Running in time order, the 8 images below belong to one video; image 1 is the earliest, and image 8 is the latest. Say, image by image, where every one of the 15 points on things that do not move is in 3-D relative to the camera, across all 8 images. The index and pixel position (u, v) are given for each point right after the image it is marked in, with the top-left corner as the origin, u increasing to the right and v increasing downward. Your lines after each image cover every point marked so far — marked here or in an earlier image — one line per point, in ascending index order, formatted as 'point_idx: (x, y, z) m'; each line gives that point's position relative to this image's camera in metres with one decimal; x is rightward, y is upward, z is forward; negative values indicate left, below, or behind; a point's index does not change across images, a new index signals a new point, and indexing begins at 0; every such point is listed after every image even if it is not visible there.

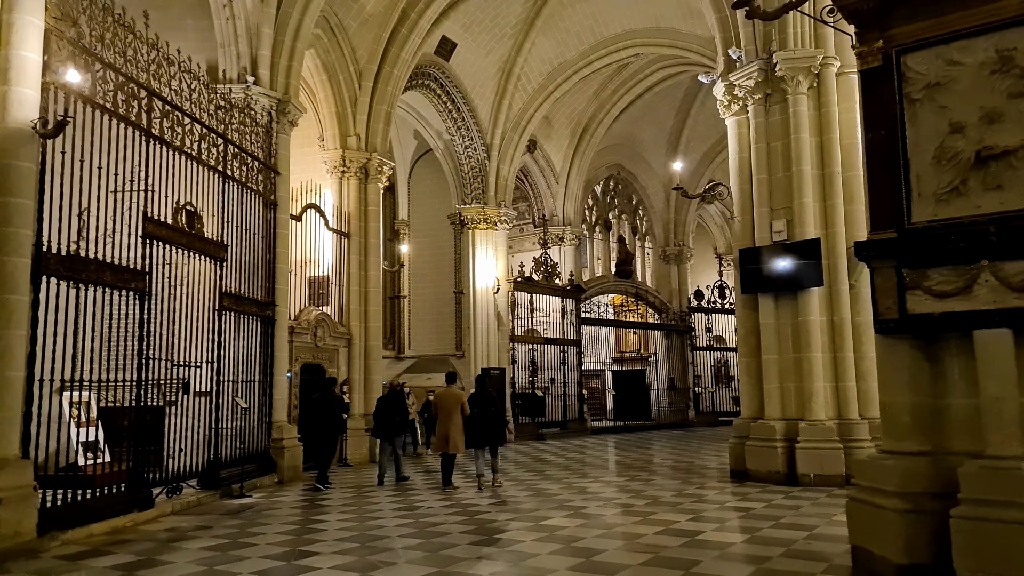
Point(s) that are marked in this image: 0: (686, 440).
0: (+4.1, -3.7, +17.8) m
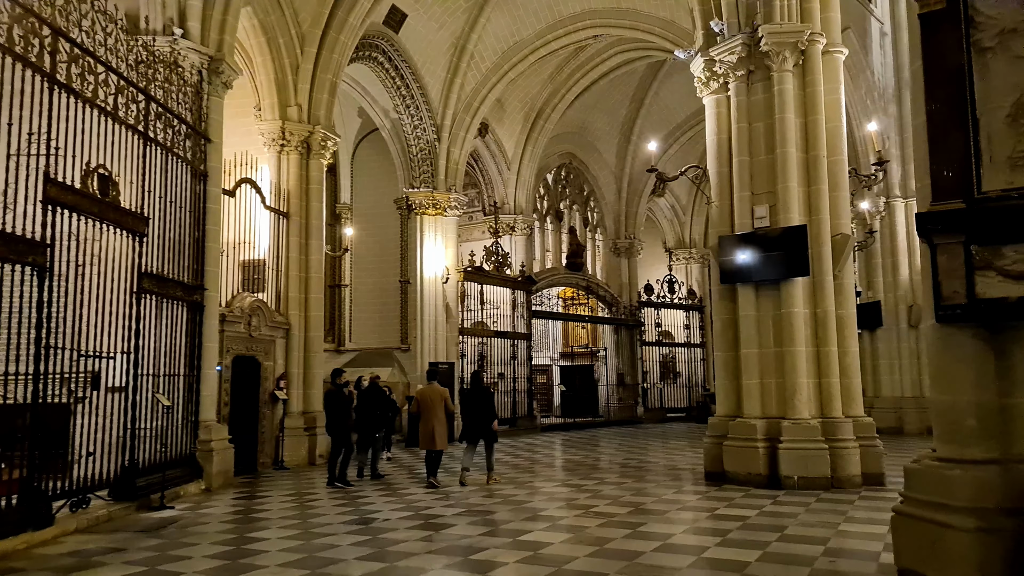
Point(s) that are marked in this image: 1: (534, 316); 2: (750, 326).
0: (+2.8, -3.5, +17.3) m
1: (+0.5, -0.7, +17.2) m
2: (+2.7, -0.4, +8.3) m
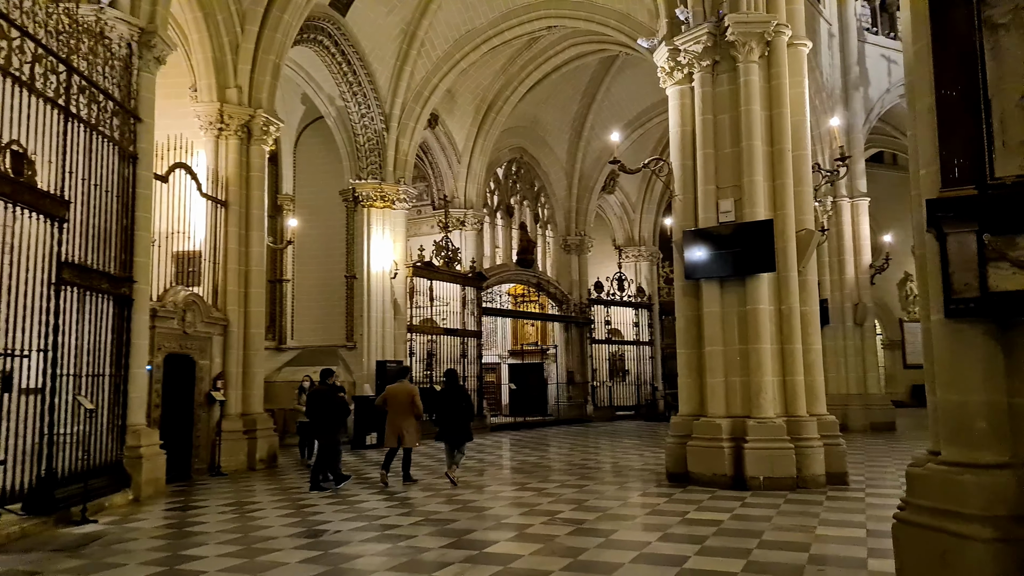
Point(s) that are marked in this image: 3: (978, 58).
0: (+1.6, -3.4, +17.1) m
1: (-0.6, -0.6, +16.8) m
2: (+2.2, -0.4, +8.0) m
3: (+2.2, +1.1, +3.5) m
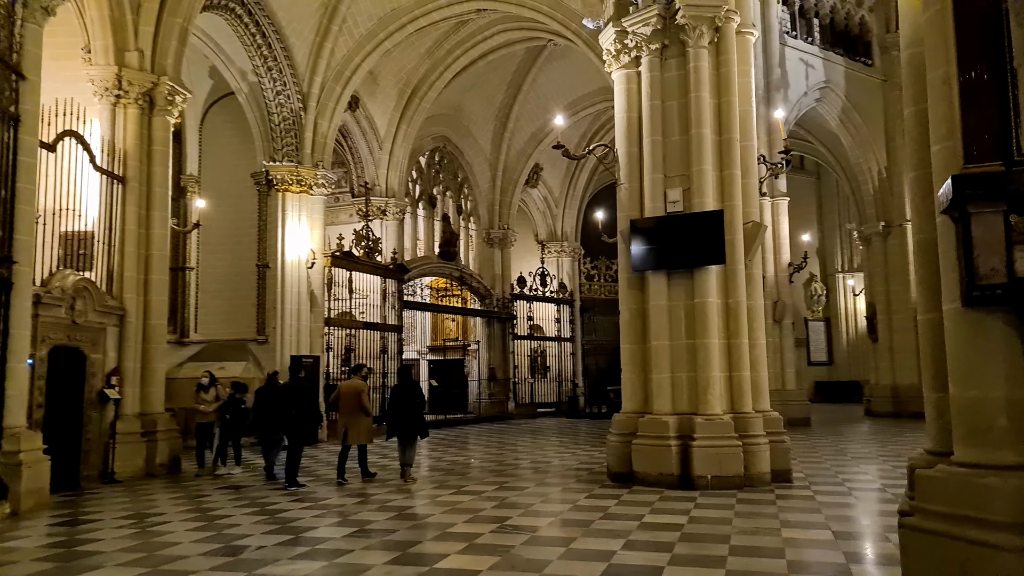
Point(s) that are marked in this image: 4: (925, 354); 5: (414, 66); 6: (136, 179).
0: (-0.2, -3.3, +16.7) m
1: (-2.3, -0.4, +16.1) m
2: (+1.6, -0.3, +7.7) m
3: (+2.1, +1.1, +3.2) m
4: (+2.1, -0.3, +3.8) m
5: (-2.2, +5.0, +16.4) m
6: (-4.9, +1.4, +9.7) m
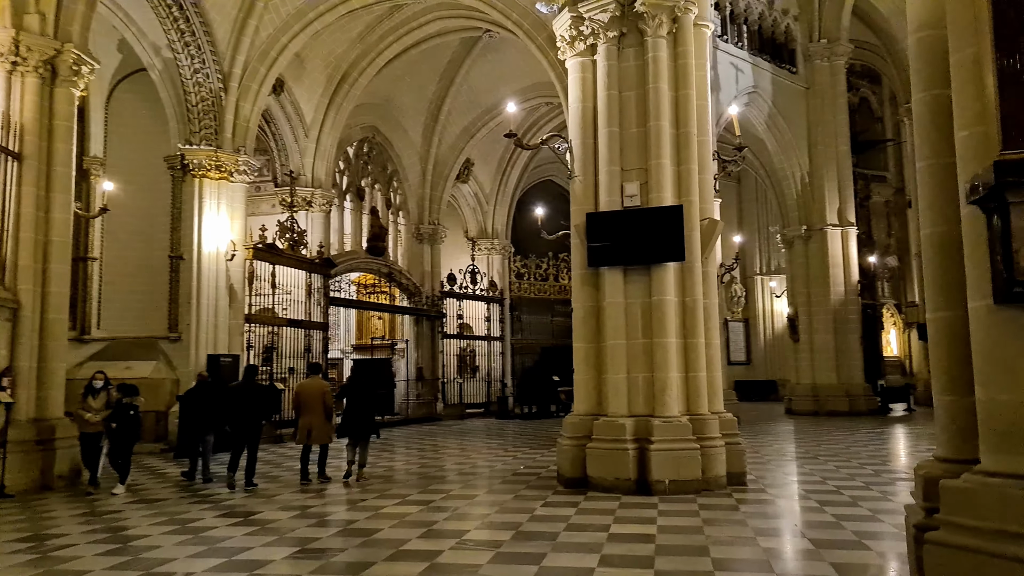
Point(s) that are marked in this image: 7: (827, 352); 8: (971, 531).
0: (-1.7, -3.2, +16.1) m
1: (-3.8, -0.3, +15.3) m
2: (+1.1, -0.3, +7.4) m
3: (+2.2, +1.2, +3.0) m
4: (+2.0, -0.3, +3.5) m
5: (-3.6, +5.1, +15.6) m
6: (-5.6, +1.5, +8.6) m
7: (+8.1, -1.6, +18.7) m
8: (+1.9, -1.0, +3.0) m
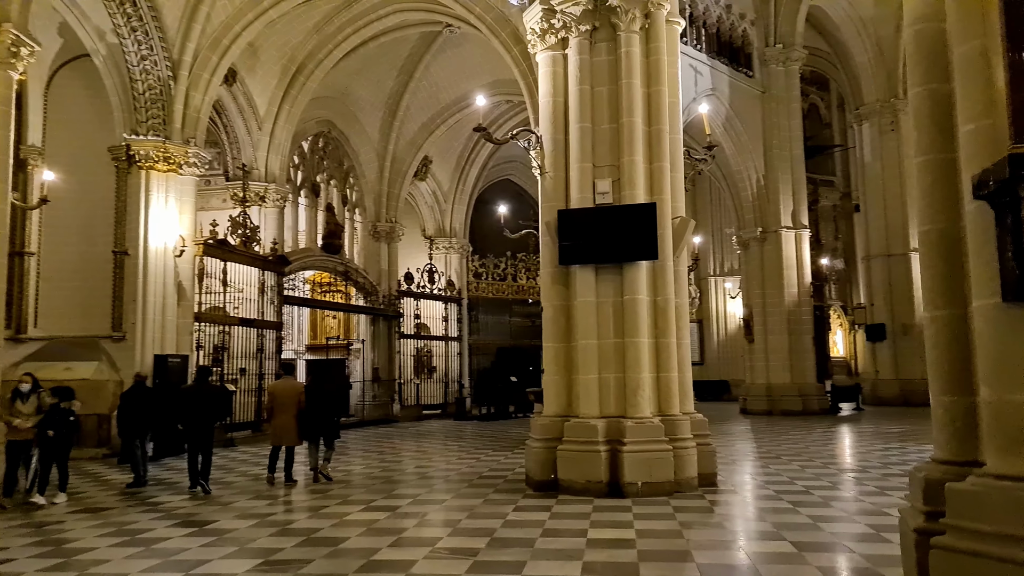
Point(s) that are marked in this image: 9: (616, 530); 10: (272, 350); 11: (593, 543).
0: (-2.6, -3.2, +15.8) m
1: (-4.6, -0.3, +14.8) m
2: (+0.8, -0.3, +7.3) m
3: (+2.1, +1.2, +2.9) m
4: (+2.0, -0.3, +3.5) m
5: (-4.4, +5.1, +15.2) m
6: (-6.0, +1.6, +8.0) m
7: (+7.0, -1.7, +19.0) m
8: (+1.9, -1.0, +2.9) m
9: (+0.8, -1.8, +5.5) m
10: (-4.7, -1.2, +14.5) m
11: (+0.6, -1.8, +5.2) m
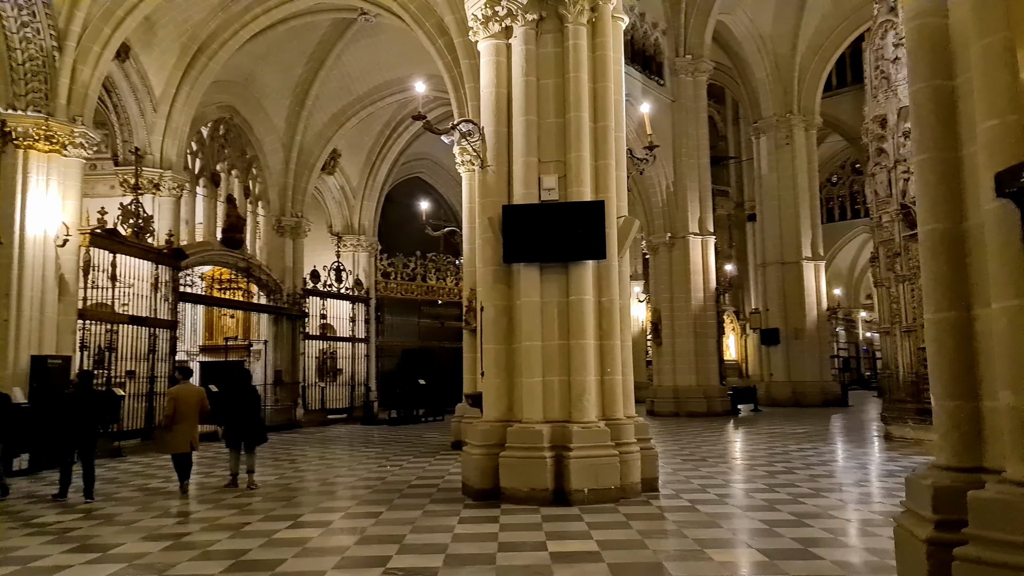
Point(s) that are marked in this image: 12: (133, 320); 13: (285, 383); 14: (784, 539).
0: (-4.4, -3.2, +14.9) m
1: (-6.2, -0.2, +13.7) m
2: (+0.2, -0.3, +7.0) m
3: (+2.2, +1.2, +2.9) m
4: (+2.0, -0.3, +3.4) m
5: (-5.9, +5.2, +14.1) m
6: (-6.5, +1.7, +6.8) m
7: (+4.7, -1.8, +19.5) m
8: (+1.9, -1.0, +2.8) m
9: (+0.4, -1.8, +5.3) m
10: (-6.3, -1.1, +13.4) m
11: (+0.3, -1.8, +4.9) m
12: (-6.4, -0.5, +12.3) m
13: (-5.3, -2.2, +17.2) m
14: (+2.0, -1.8, +5.4) m
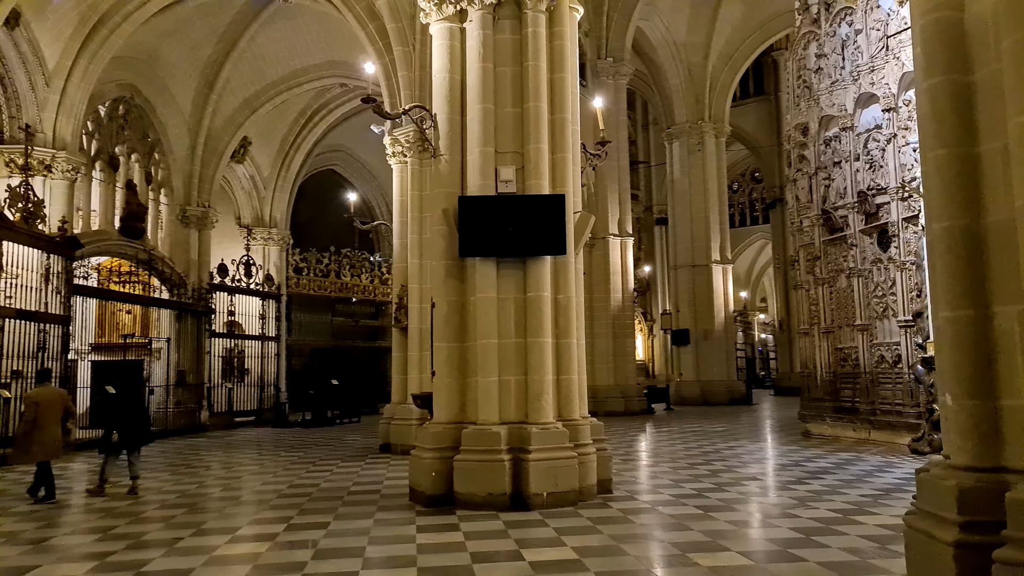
0: (-5.8, -3.1, +13.9) m
1: (-7.4, -0.1, +12.5) m
2: (-0.2, -0.2, +6.7) m
3: (+2.4, +1.2, +2.9) m
4: (+2.0, -0.3, +3.3) m
5: (-7.1, +5.3, +12.9) m
6: (-6.8, +1.8, +5.6) m
7: (+2.5, -1.8, +19.7) m
8: (+2.0, -1.0, +2.8) m
9: (+0.2, -1.8, +5.0) m
10: (-7.5, -1.0, +12.1) m
11: (+0.1, -1.7, +4.6) m
12: (-7.4, -0.4, +11.1) m
13: (-7.1, -2.1, +16.1) m
14: (+1.7, -1.8, +5.3) m
